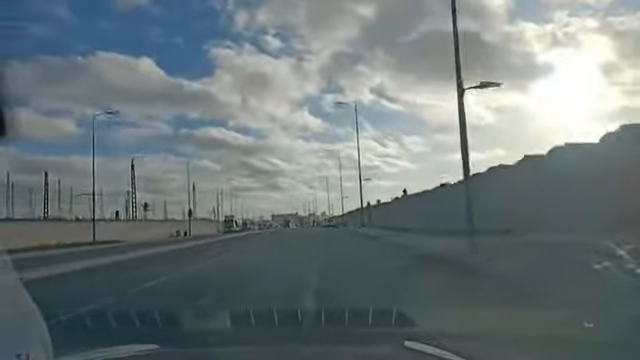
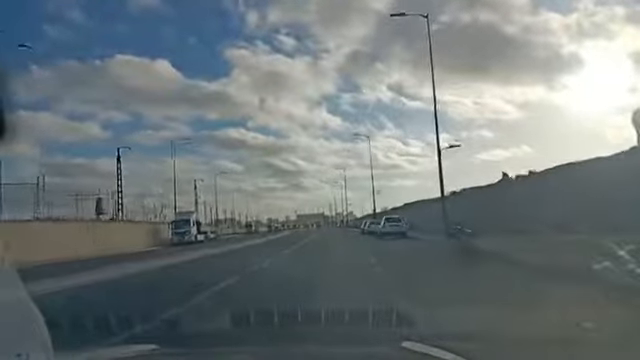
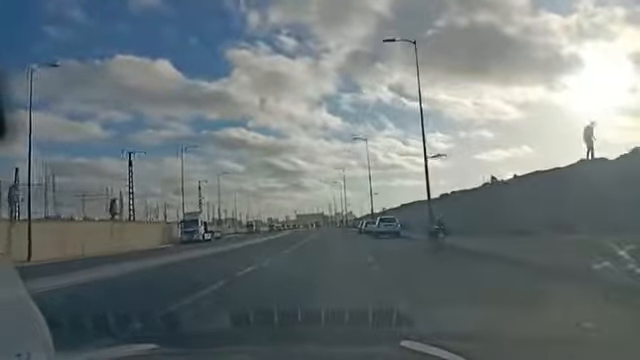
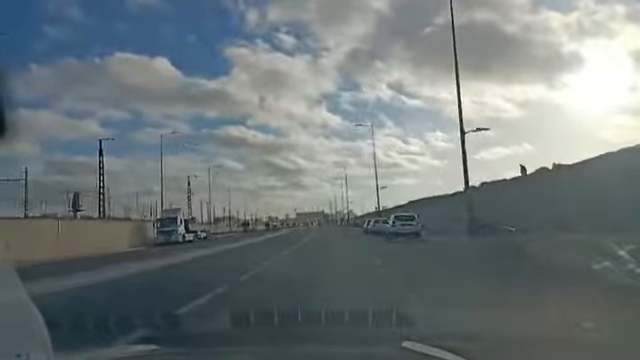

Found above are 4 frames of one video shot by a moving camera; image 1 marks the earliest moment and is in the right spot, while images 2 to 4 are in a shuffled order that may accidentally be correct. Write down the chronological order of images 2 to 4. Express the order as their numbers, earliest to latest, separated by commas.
3, 2, 4
